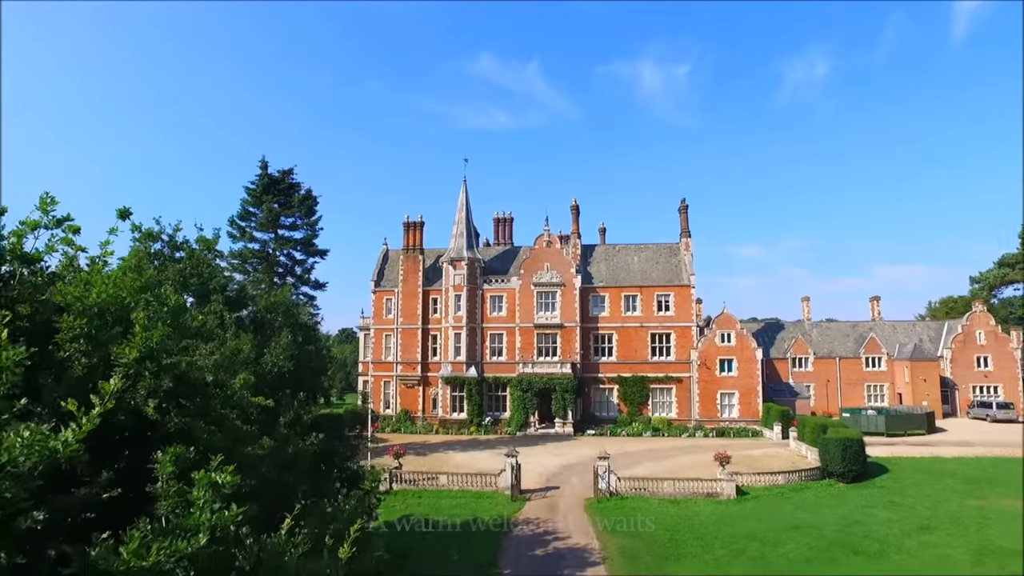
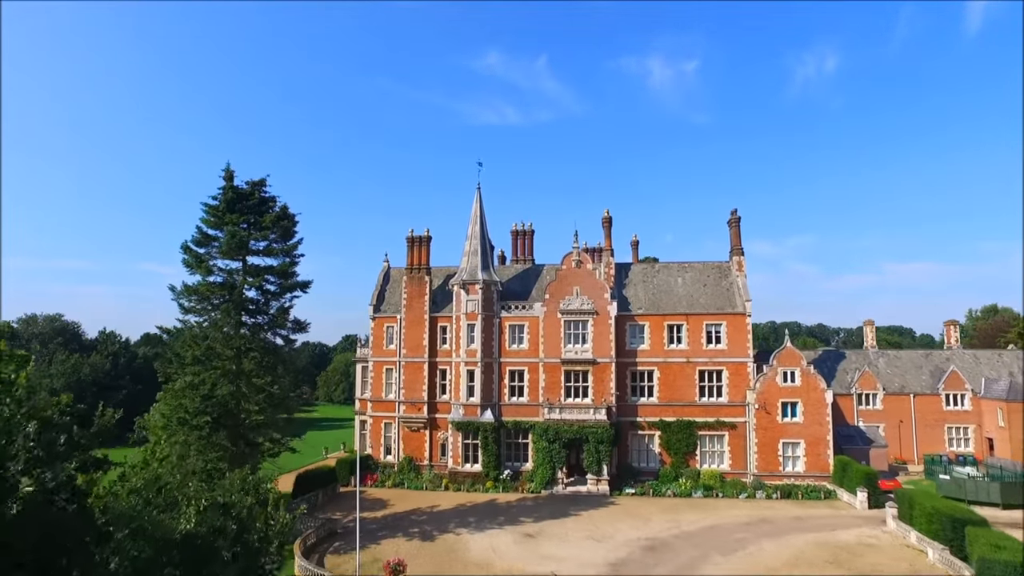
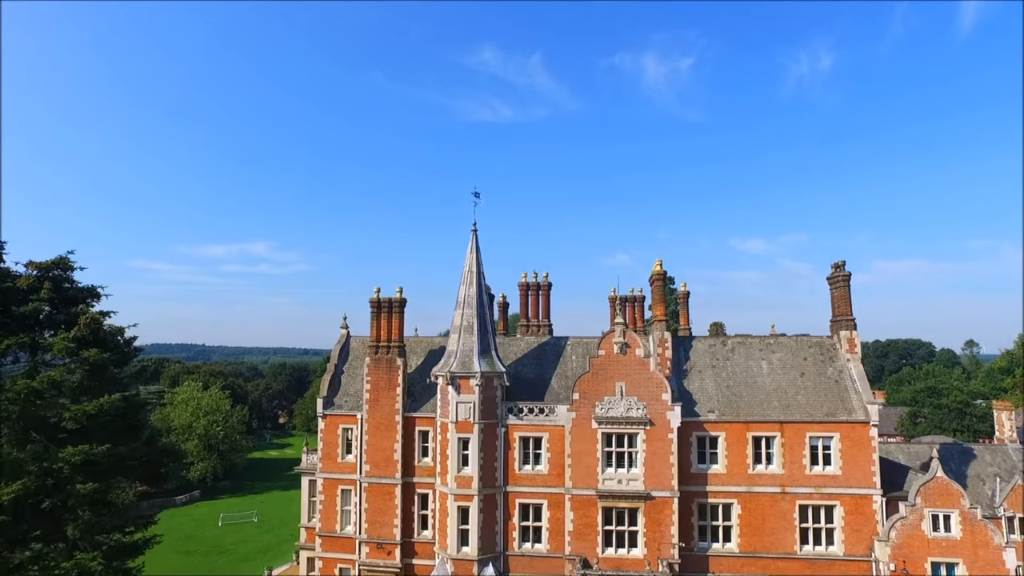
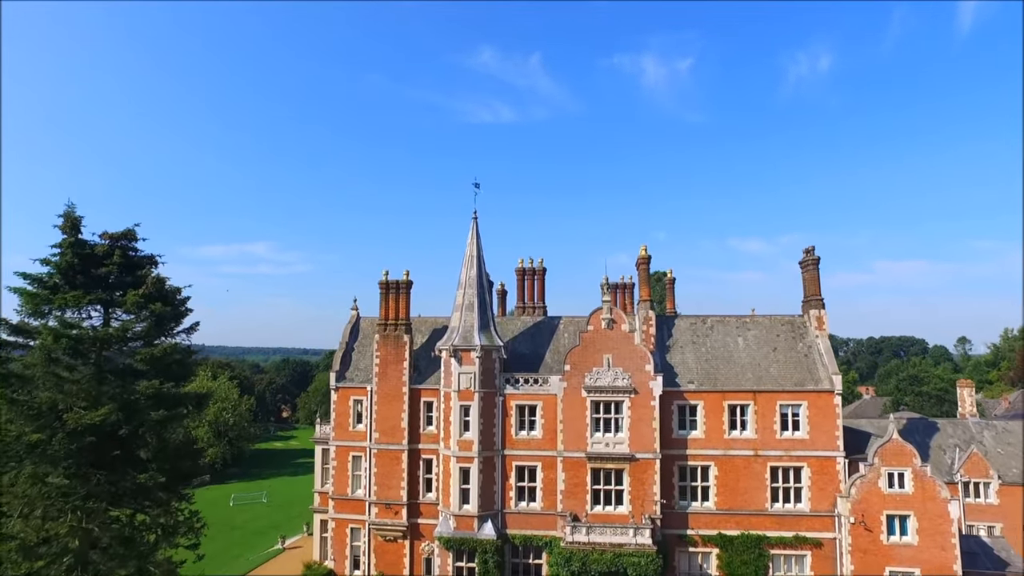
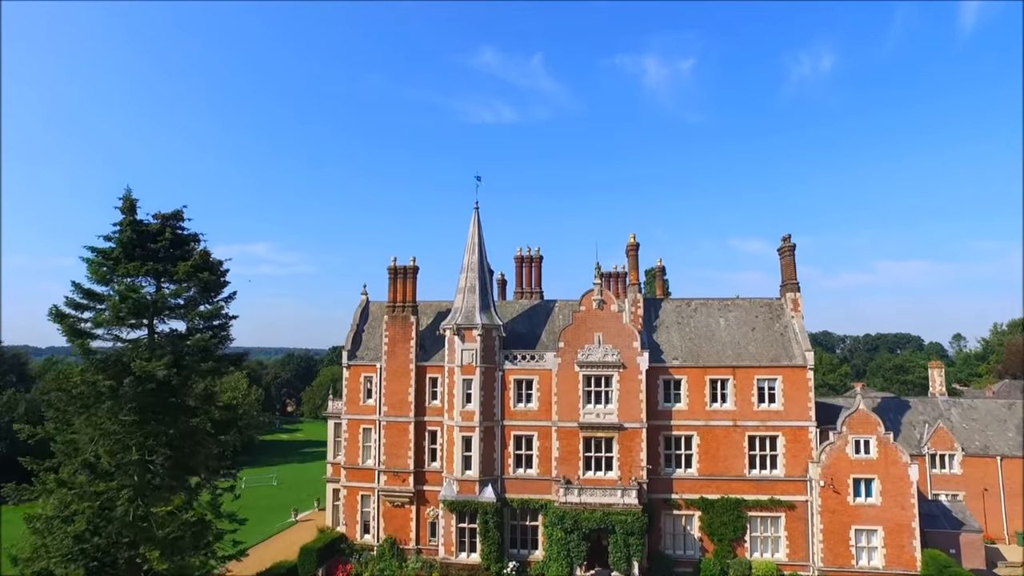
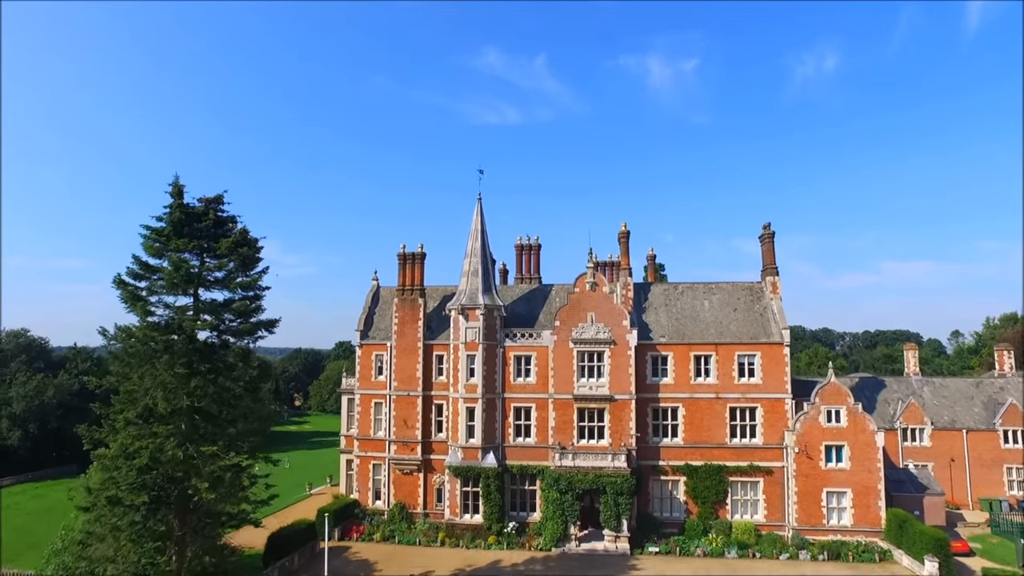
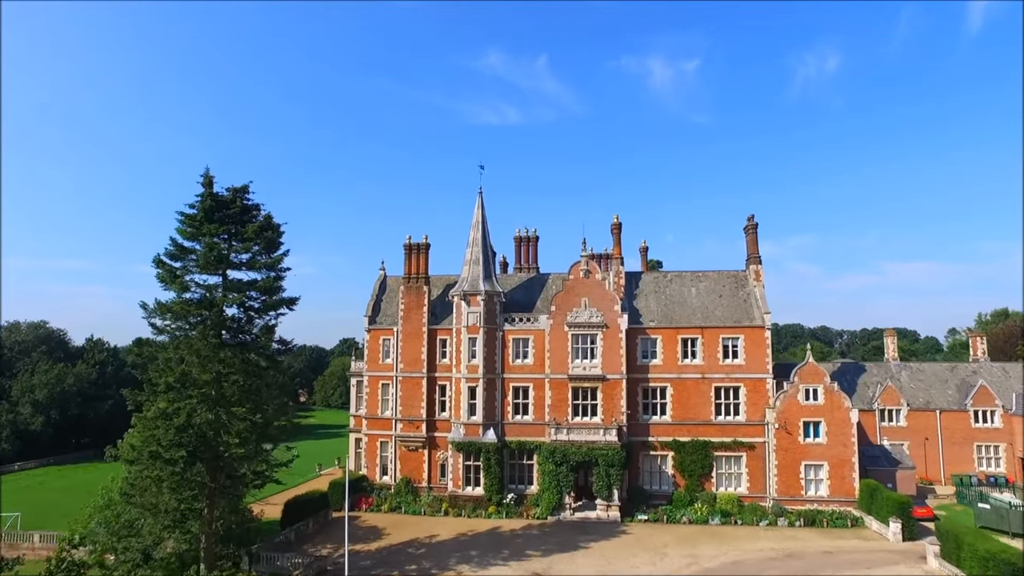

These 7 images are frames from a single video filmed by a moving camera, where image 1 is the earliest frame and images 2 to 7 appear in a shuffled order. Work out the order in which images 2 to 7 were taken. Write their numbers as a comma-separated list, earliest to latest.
2, 7, 6, 5, 4, 3
